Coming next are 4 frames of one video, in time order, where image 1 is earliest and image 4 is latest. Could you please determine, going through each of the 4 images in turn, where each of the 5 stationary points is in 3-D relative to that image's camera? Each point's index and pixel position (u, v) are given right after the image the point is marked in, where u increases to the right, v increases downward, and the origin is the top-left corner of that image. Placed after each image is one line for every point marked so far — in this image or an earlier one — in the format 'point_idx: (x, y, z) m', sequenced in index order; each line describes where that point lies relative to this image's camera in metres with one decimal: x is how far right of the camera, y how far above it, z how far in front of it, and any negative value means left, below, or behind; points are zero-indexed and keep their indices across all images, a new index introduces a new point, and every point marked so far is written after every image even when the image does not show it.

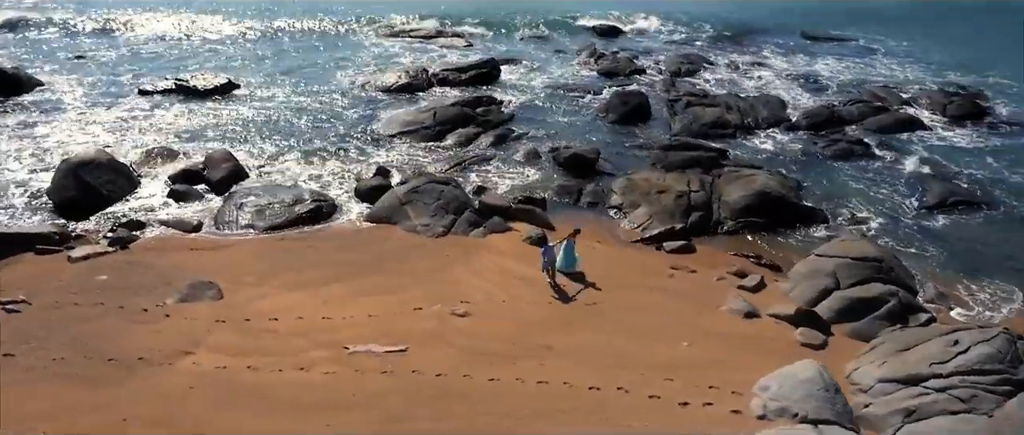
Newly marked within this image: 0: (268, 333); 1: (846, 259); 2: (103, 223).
0: (-3.8, -1.8, +12.2) m
1: (+6.3, -0.8, +14.7) m
2: (-8.8, -0.1, +16.9) m
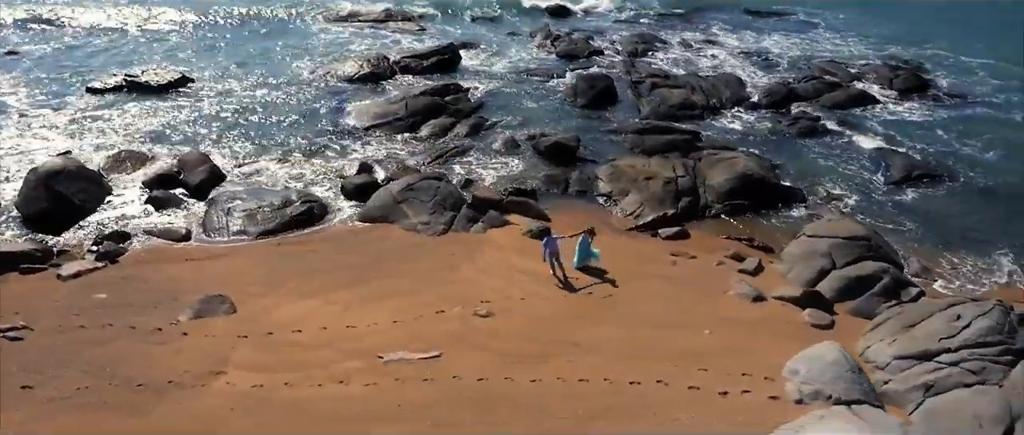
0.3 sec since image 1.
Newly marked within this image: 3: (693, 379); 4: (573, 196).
0: (-3.3, -2.0, +12.0) m
1: (+6.4, -0.4, +15.4) m
2: (-8.8, -0.4, +16.2) m
3: (+2.6, -2.3, +11.2) m
4: (+1.4, +0.5, +18.7) m
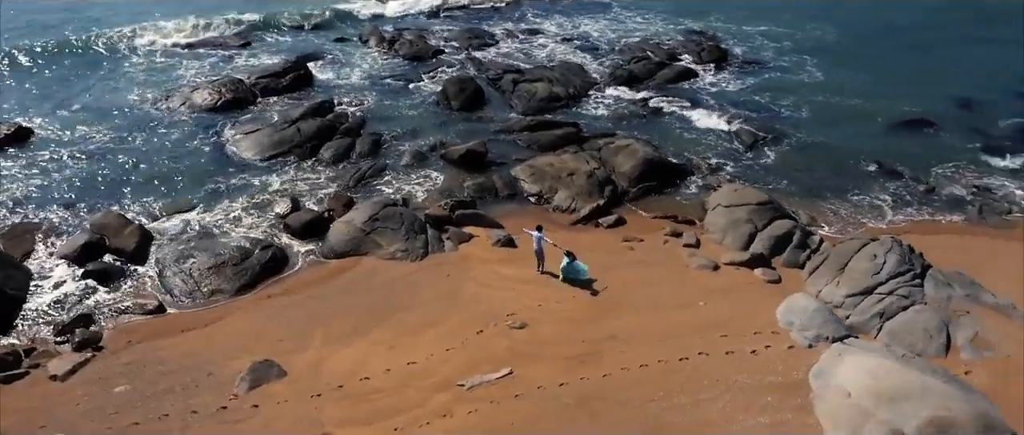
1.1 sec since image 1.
0: (-2.2, -2.8, +12.5) m
1: (+5.6, +0.3, +18.6) m
2: (-8.9, -2.1, +14.7) m
3: (+3.6, -2.2, +13.5) m
4: (-0.2, +0.4, +20.2) m
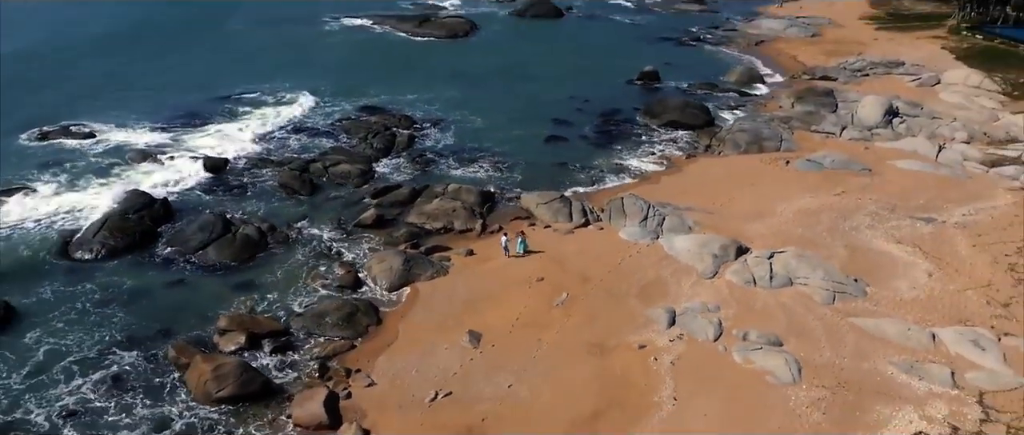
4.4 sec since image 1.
0: (+0.5, -3.3, +24.7) m
1: (+2.0, +0.8, +34.1) m
2: (-6.0, -4.6, +22.4) m
3: (+4.1, -1.4, +29.0) m
4: (-3.4, -0.8, +31.8) m
